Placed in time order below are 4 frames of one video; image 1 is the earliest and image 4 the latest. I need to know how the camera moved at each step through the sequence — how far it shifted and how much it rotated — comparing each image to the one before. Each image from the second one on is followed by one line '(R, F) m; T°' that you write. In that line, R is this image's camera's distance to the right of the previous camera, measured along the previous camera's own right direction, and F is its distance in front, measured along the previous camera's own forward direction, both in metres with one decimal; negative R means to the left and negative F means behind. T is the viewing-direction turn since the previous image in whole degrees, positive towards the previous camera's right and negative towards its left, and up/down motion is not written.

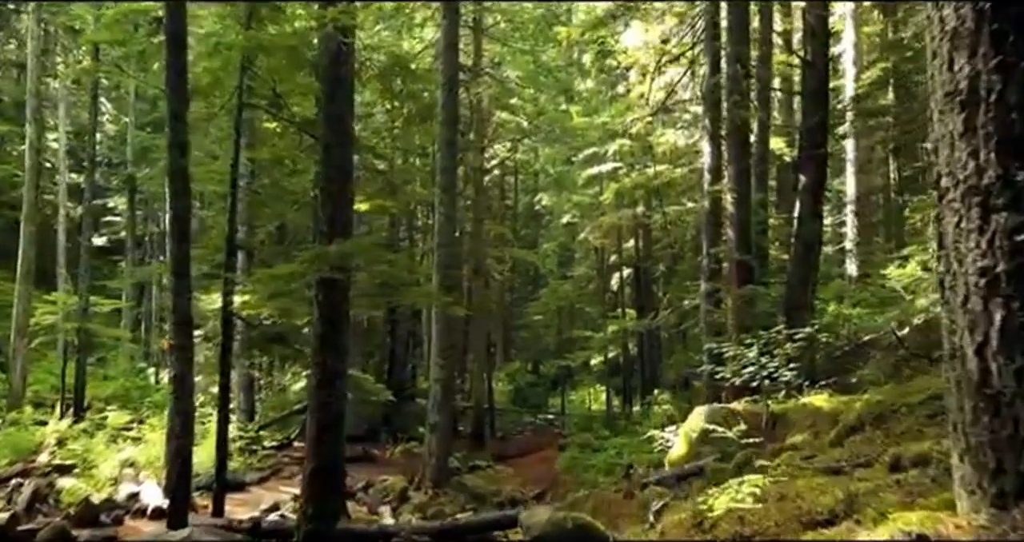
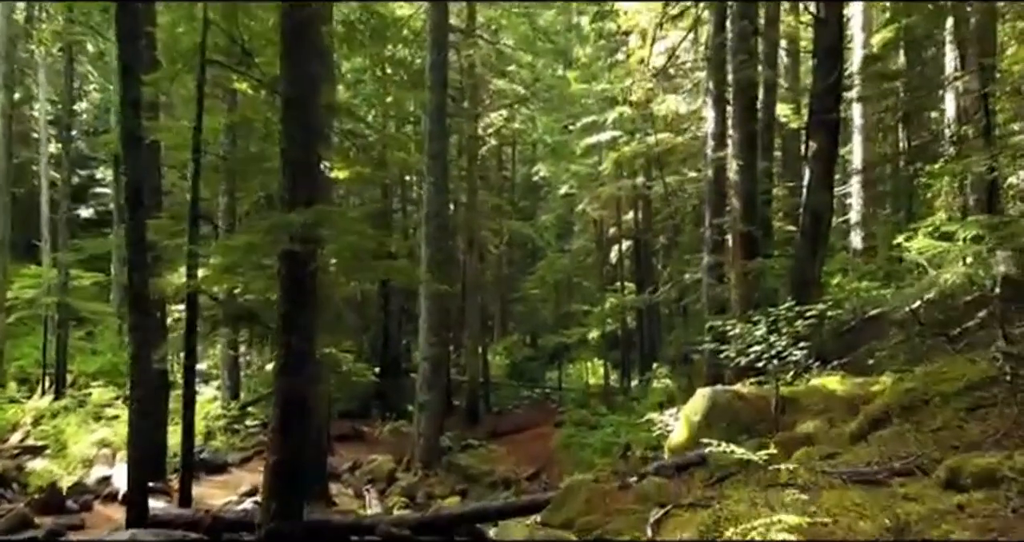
(+0.2, +0.8) m; 0°
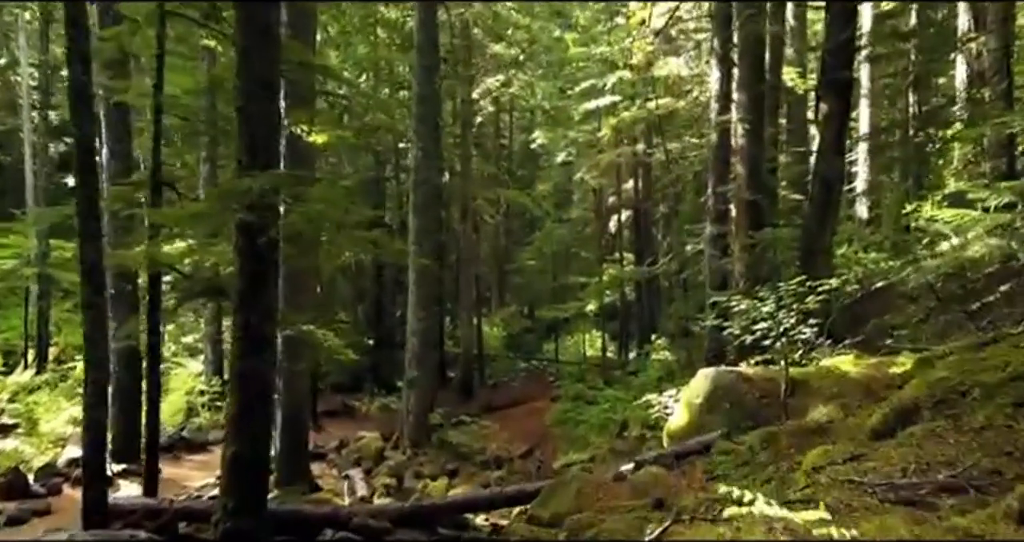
(+0.1, +0.7) m; 0°
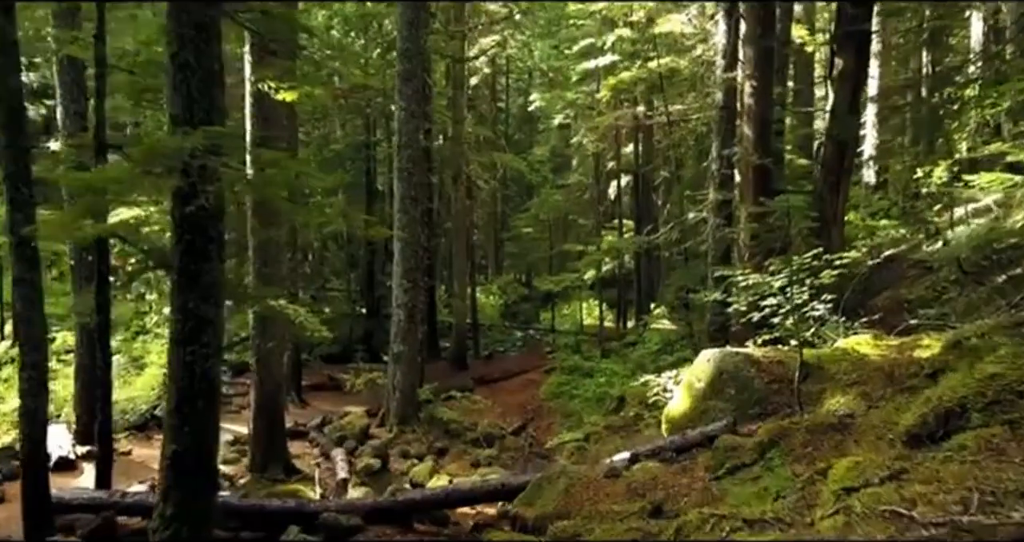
(+0.2, +0.8) m; 0°
